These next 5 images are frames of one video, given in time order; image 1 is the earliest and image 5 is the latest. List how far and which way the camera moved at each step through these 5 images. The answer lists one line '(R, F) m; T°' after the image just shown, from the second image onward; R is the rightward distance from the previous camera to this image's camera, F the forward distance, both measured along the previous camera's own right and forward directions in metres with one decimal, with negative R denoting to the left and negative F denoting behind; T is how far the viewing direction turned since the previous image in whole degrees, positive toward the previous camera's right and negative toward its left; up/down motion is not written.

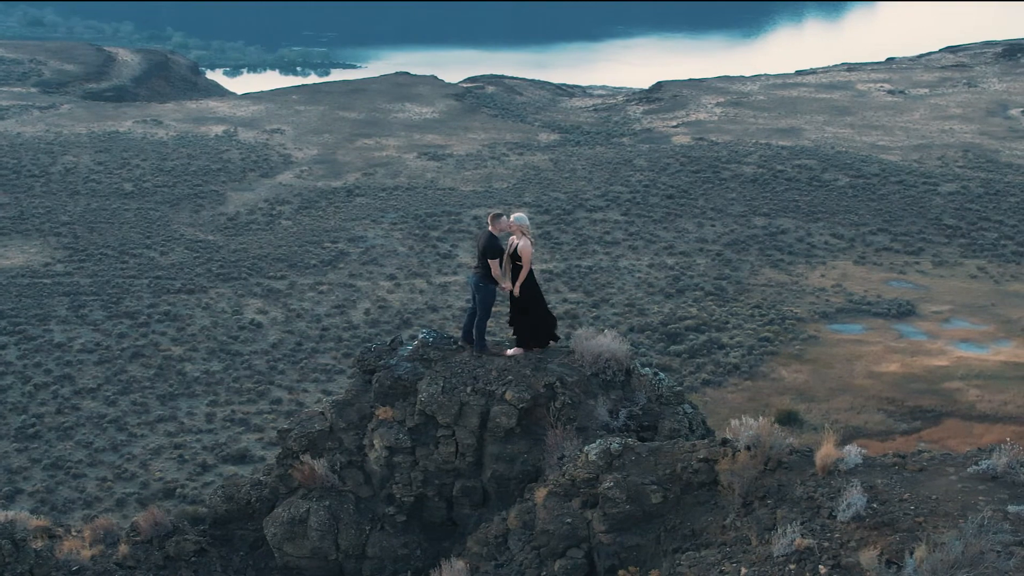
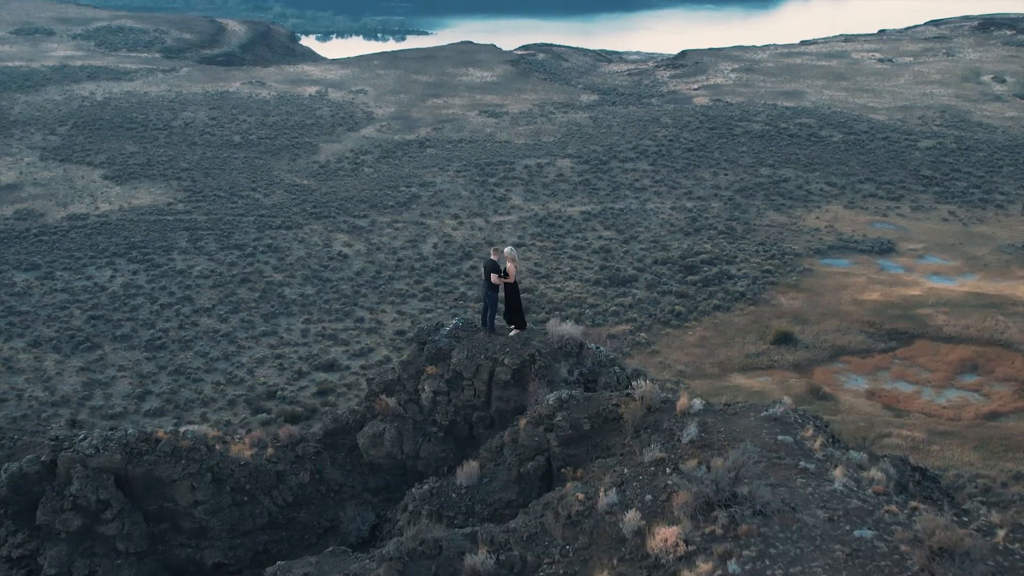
(+1.7, -3.7) m; +1°
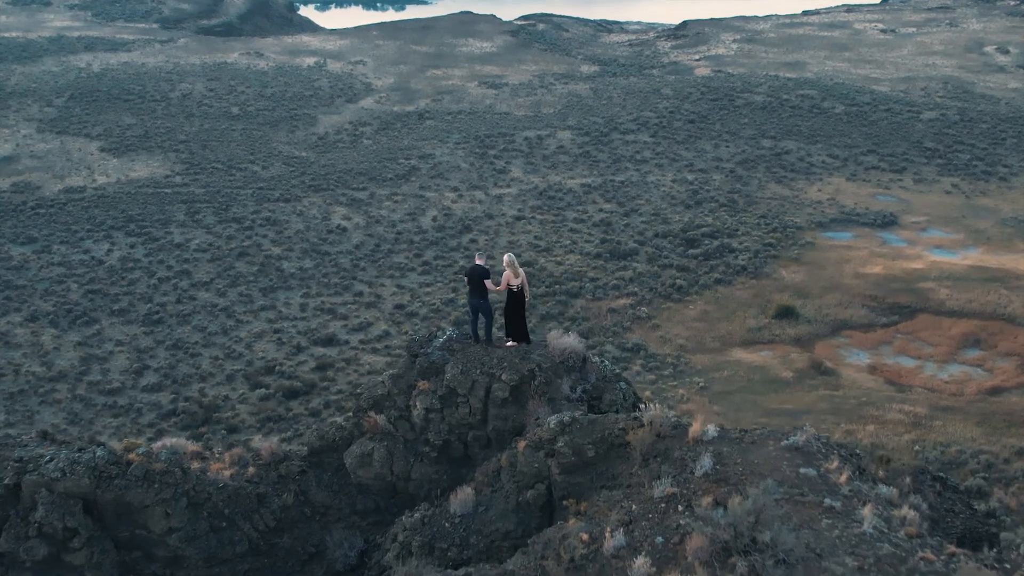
(0.0, +0.2) m; 0°
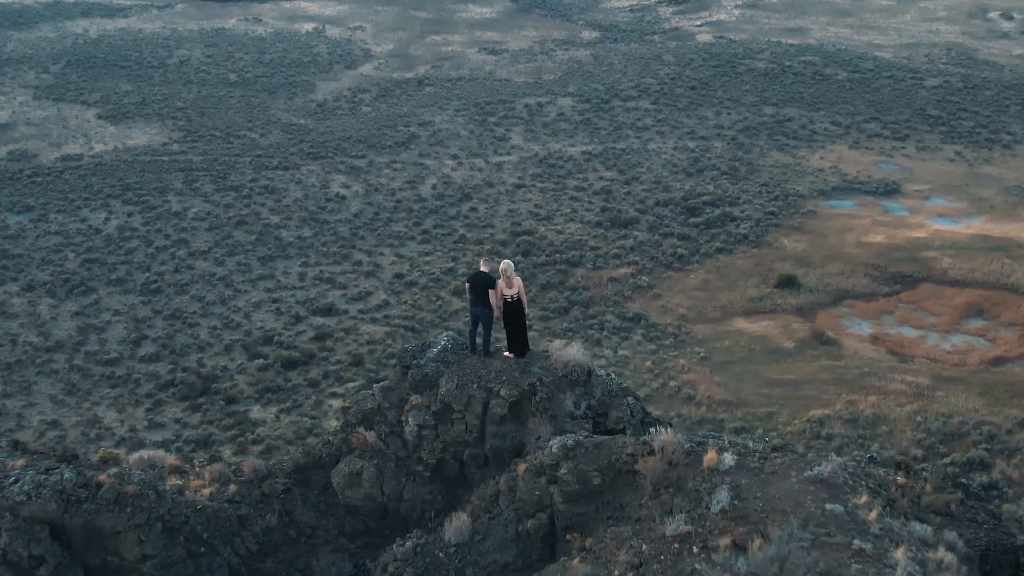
(0.0, +0.2) m; 0°
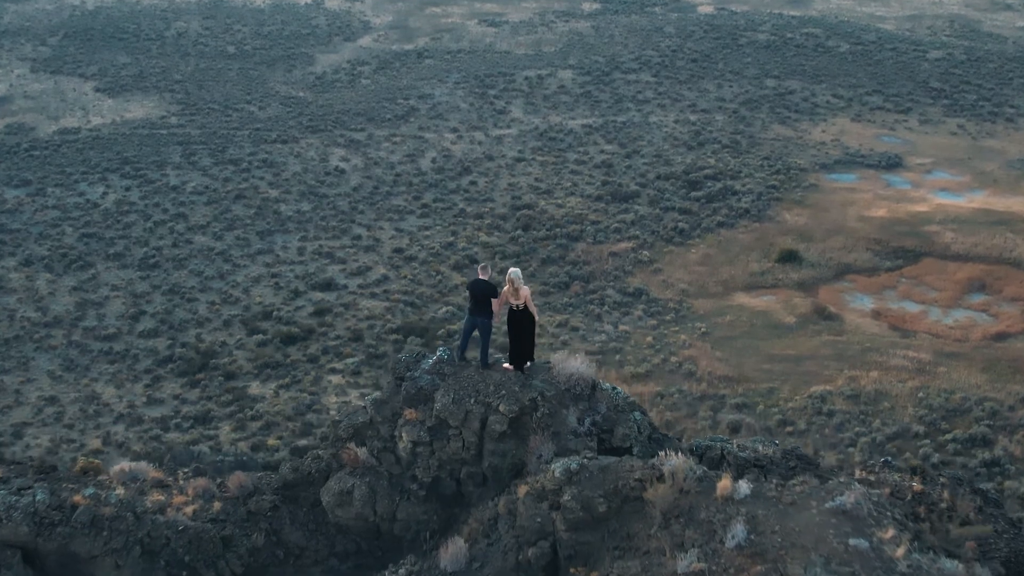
(0.0, +0.1) m; 0°
